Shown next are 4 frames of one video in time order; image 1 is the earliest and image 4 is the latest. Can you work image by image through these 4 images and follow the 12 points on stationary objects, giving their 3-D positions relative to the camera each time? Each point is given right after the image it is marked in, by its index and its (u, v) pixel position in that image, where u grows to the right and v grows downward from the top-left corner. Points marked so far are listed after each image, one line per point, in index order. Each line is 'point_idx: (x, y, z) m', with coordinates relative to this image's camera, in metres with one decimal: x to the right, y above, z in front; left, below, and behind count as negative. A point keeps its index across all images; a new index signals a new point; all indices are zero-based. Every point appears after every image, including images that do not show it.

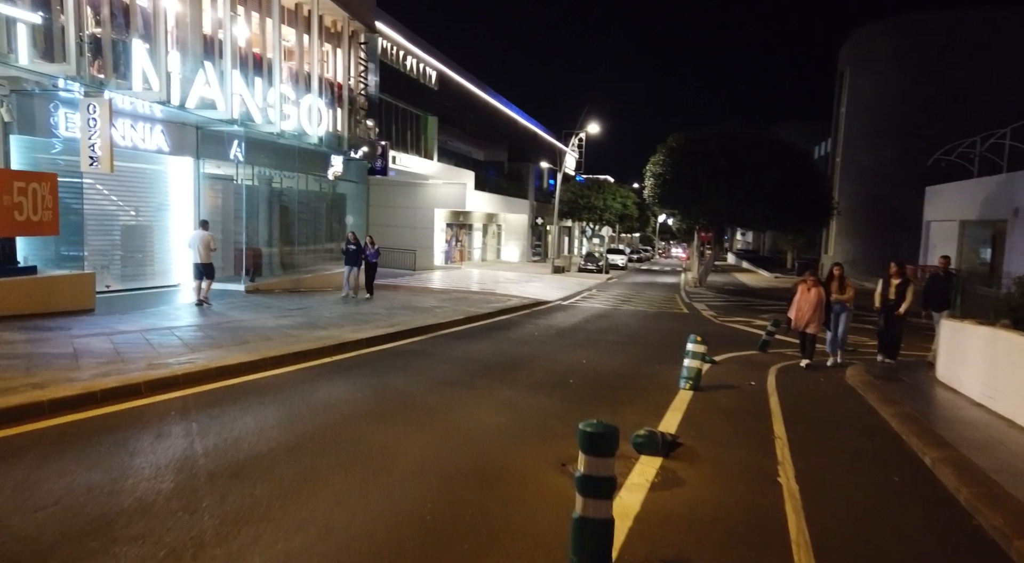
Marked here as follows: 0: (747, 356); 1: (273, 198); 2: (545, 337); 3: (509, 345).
0: (+4.8, -1.5, +12.4) m
1: (-7.0, +2.4, +17.9) m
2: (+0.7, -1.2, +13.4) m
3: (-0.1, -1.2, +11.7) m
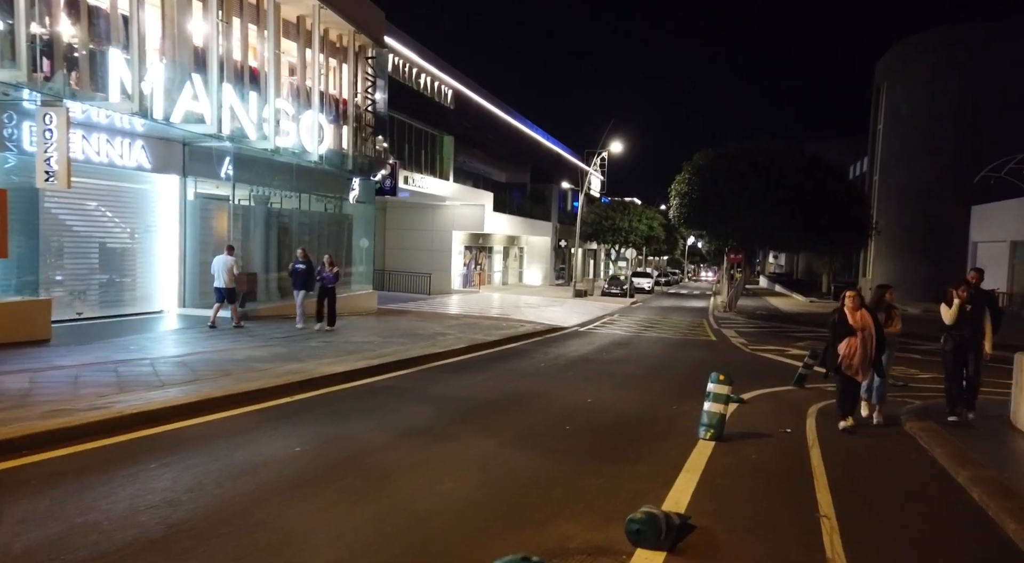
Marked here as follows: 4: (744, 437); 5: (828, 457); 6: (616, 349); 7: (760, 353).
0: (+4.8, -2.0, +10.8) m
1: (-6.8, +1.7, +17.0) m
2: (+0.8, -1.7, +12.0) m
3: (-0.1, -1.7, +10.4) m
4: (+2.8, -1.9, +7.3) m
5: (+3.5, -1.9, +6.7) m
6: (+2.8, -1.8, +16.3) m
7: (+6.9, -2.0, +16.9) m
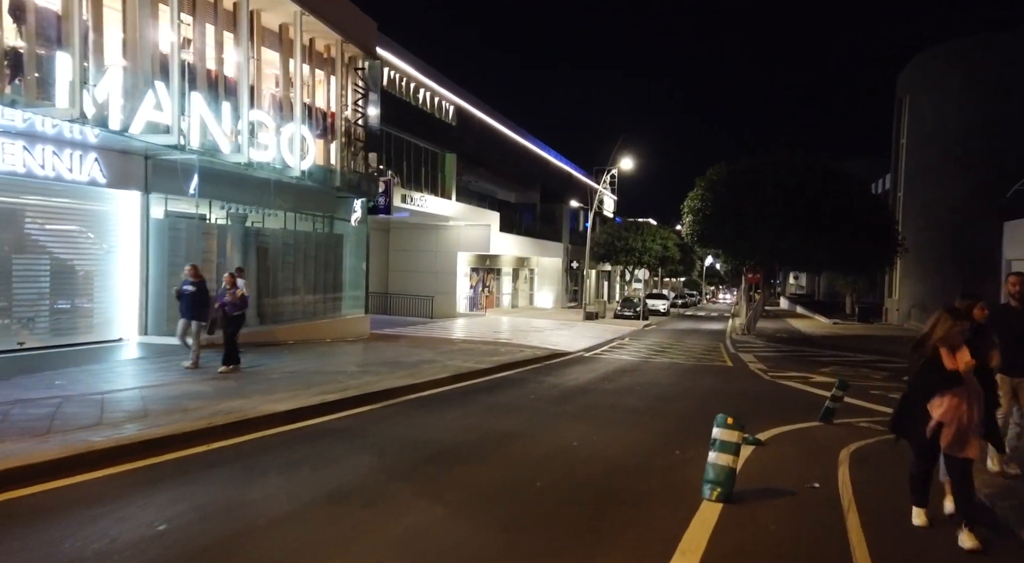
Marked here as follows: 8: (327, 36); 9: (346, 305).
0: (+4.5, -2.3, +9.3) m
1: (-6.9, +1.1, +15.9) m
2: (+0.5, -2.1, +10.6) m
3: (-0.4, -2.0, +9.0) m
4: (+2.4, -2.1, +5.8) m
5: (+3.0, -2.1, +5.2) m
6: (+2.7, -2.3, +14.8) m
7: (+6.8, -2.5, +15.3) m
8: (-5.5, +7.2, +18.0) m
9: (-5.5, -0.8, +19.9) m
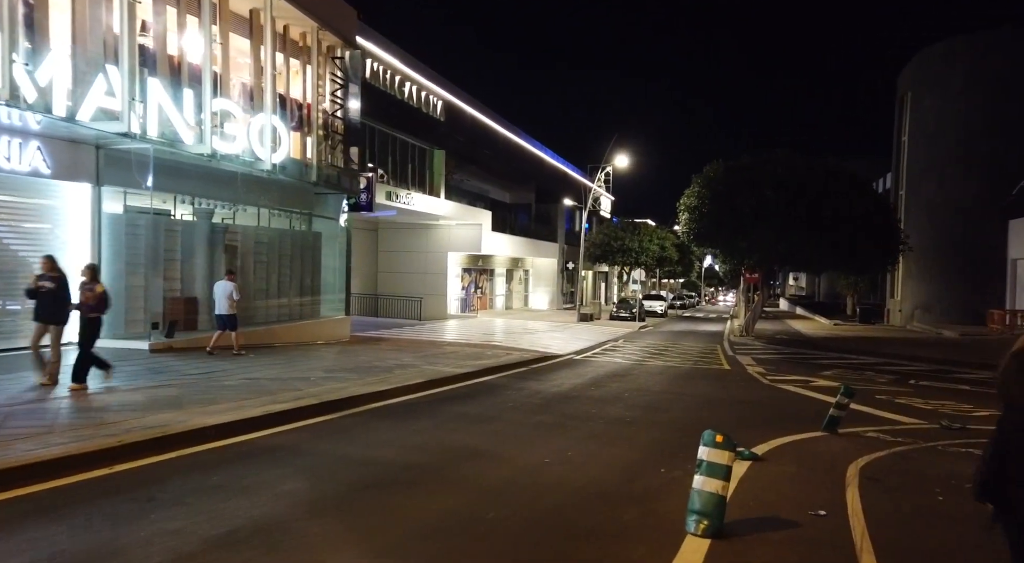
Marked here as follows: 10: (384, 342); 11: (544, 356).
0: (+4.1, -2.2, +8.4) m
1: (-7.3, +1.1, +15.0) m
2: (+0.1, -2.1, +9.7) m
3: (-0.8, -2.0, +8.1) m
4: (+2.0, -2.0, +4.9) m
5: (+2.6, -2.0, +4.3) m
6: (+2.3, -2.3, +13.9) m
7: (+6.4, -2.5, +14.4) m
8: (-5.9, +7.3, +17.1) m
9: (-5.9, -0.8, +19.0) m
10: (-4.1, -1.9, +19.3) m
11: (+1.0, -2.3, +18.4) m
